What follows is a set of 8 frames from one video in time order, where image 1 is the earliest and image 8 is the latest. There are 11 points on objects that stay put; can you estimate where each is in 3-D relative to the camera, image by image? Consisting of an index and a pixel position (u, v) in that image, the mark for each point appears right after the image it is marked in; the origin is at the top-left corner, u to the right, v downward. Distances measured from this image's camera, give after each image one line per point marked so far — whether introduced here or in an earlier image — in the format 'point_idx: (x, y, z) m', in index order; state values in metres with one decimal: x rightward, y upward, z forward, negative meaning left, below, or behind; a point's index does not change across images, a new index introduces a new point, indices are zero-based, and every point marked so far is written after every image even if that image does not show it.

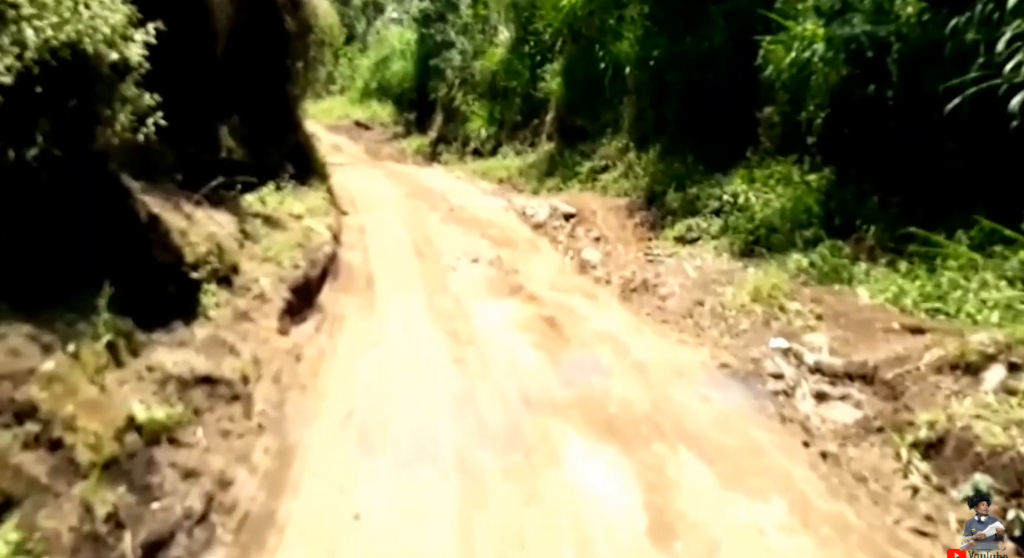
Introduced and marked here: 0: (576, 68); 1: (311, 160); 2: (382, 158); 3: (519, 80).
0: (+1.3, +4.5, +14.0) m
1: (-2.7, +1.6, +9.2) m
2: (-3.5, +3.3, +17.8) m
3: (+0.2, +4.8, +16.0) m
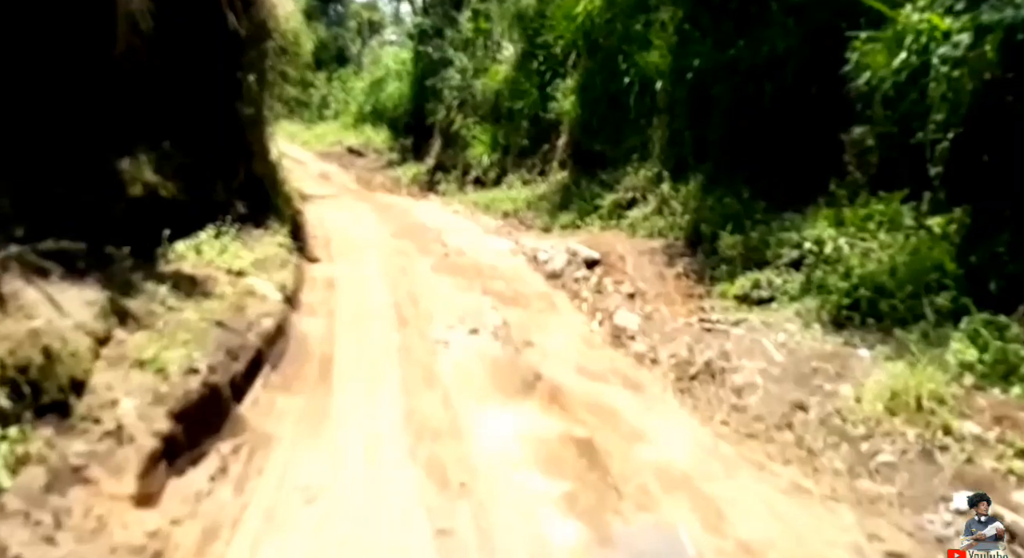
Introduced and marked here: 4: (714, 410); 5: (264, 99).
0: (+1.5, +3.6, +12.2) m
1: (-2.6, +0.9, +7.3) m
2: (-3.3, +2.2, +16.0) m
3: (+0.3, +3.8, +14.2) m
4: (+1.4, -0.9, +4.7) m
5: (-2.5, +1.8, +7.1) m
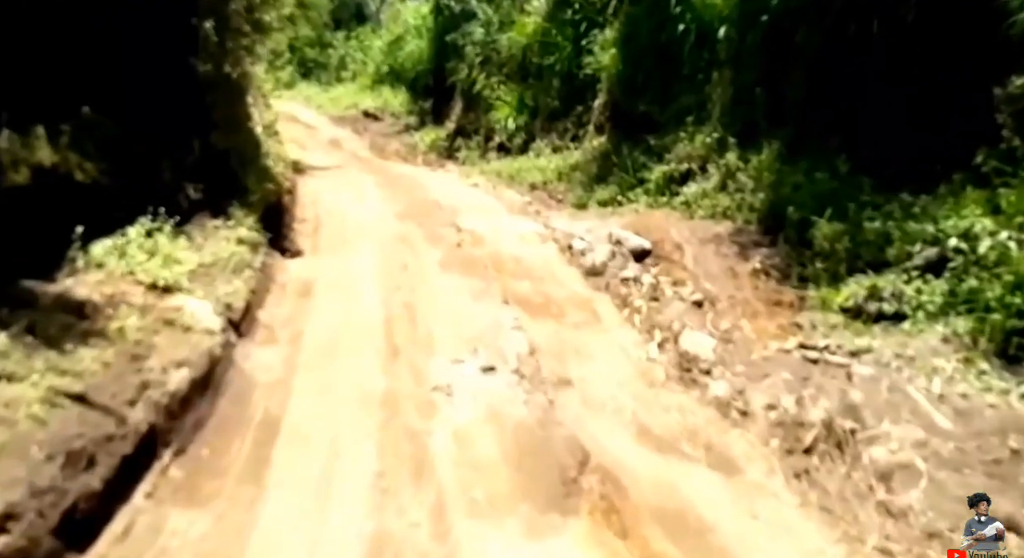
0: (+1.9, +3.8, +10.3) m
1: (-2.3, +0.9, +5.8) m
2: (-2.7, +2.7, +14.3) m
3: (+0.9, +4.2, +12.4) m
4: (+1.6, -1.1, +3.1) m
5: (-2.3, +1.8, +5.5) m
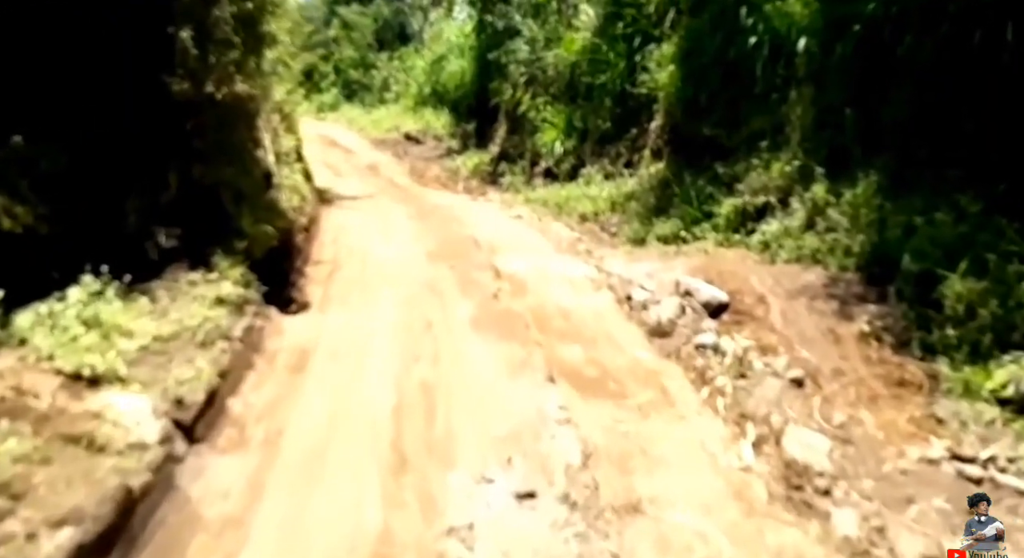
0: (+2.6, +3.2, +9.2) m
1: (-2.0, +0.5, +4.8) m
2: (-1.7, +2.0, +13.5) m
3: (+1.7, +3.5, +11.3) m
4: (+1.7, -1.5, +1.9) m
5: (-1.9, +1.4, +4.6) m
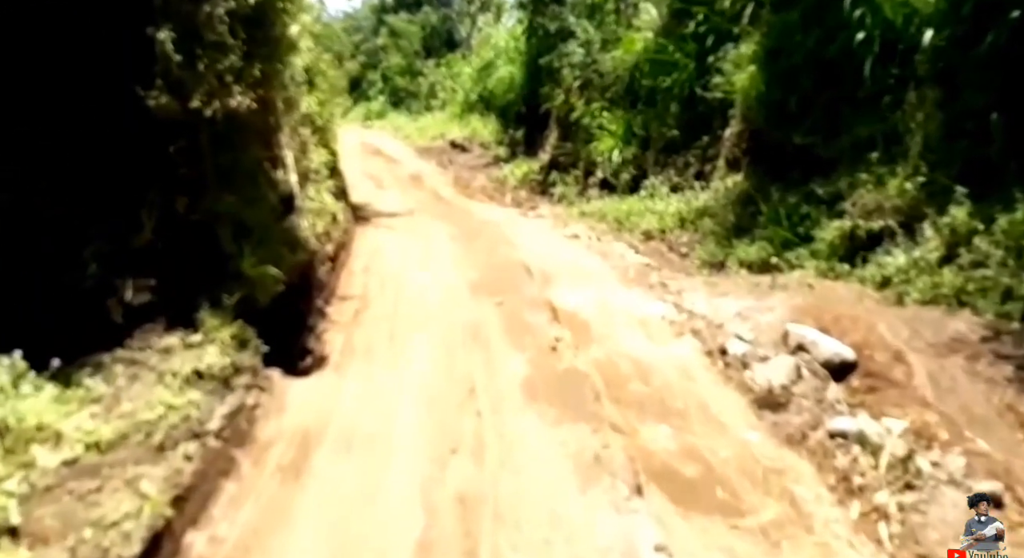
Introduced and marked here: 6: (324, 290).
0: (+3.3, +2.8, +7.9) m
1: (-1.6, +0.2, +3.9) m
2: (-0.7, +1.6, +12.5) m
3: (+2.5, +3.1, +10.1) m
4: (+1.9, -1.8, +0.7) m
5: (-1.6, +1.1, +3.6) m
6: (-1.5, -0.1, +5.4) m
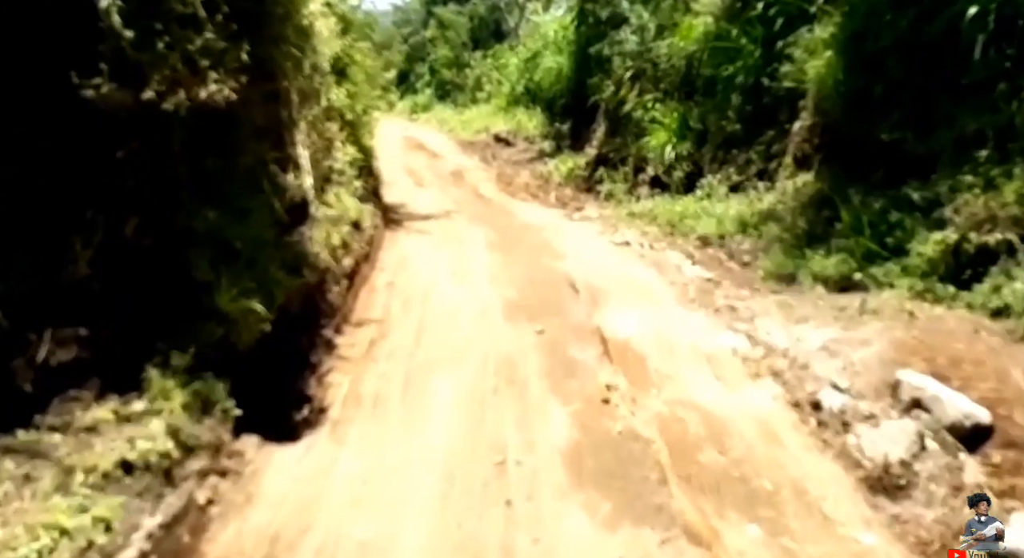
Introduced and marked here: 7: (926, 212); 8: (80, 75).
0: (+3.7, +2.6, +6.8) m
1: (-1.4, 0.0, +3.1) m
2: (0.0, +1.5, +11.7) m
3: (+3.1, +3.0, +9.1) m
4: (+1.8, -2.0, -0.3) m
5: (-1.4, +0.9, +2.9) m
6: (-1.2, -0.2, +4.6) m
7: (+3.8, +0.6, +6.0) m
8: (-1.7, +0.8, +2.6) m
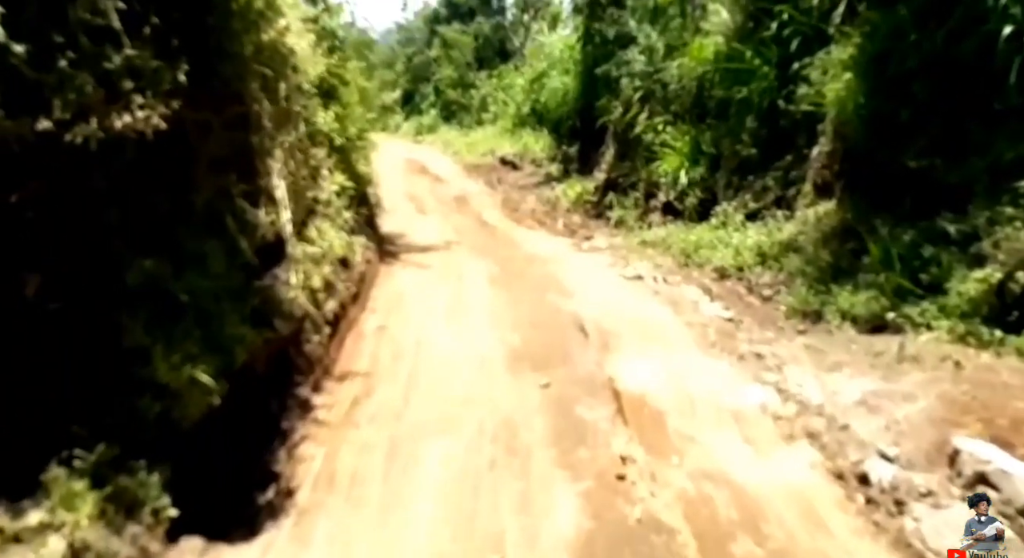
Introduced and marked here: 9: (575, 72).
0: (+3.8, +2.3, +6.4) m
1: (-1.4, -0.3, +2.7) m
2: (+0.1, +1.0, +11.3) m
3: (+3.2, +2.5, +8.7) m
4: (+1.8, -2.2, -0.8) m
5: (-1.4, +0.6, +2.5) m
6: (-1.2, -0.6, +4.2) m
7: (+3.8, +0.3, +5.6) m
8: (-1.7, +0.5, +2.2) m
9: (+1.4, +4.4, +14.3) m
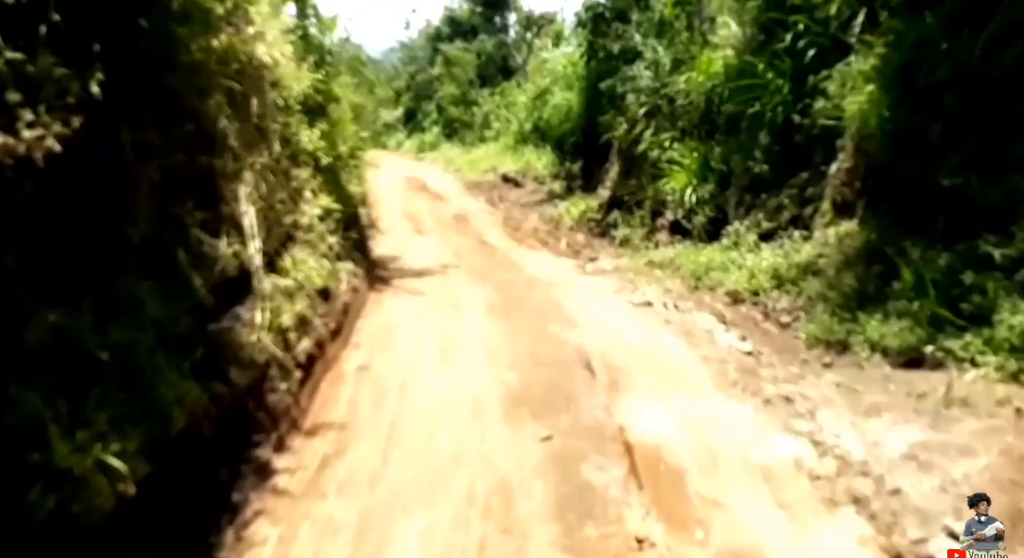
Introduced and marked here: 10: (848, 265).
0: (+3.8, +2.0, +5.9) m
1: (-1.4, -0.5, +2.2) m
2: (+0.1, +0.6, +10.7) m
3: (+3.2, +2.2, +8.2) m
4: (+1.7, -2.3, -1.4) m
5: (-1.4, +0.5, +2.0) m
6: (-1.2, -0.8, +3.6) m
7: (+3.8, 0.0, +5.0) m
8: (-1.7, +0.4, +1.6) m
9: (+1.4, +3.9, +13.8) m
10: (+3.2, +0.1, +6.1) m
